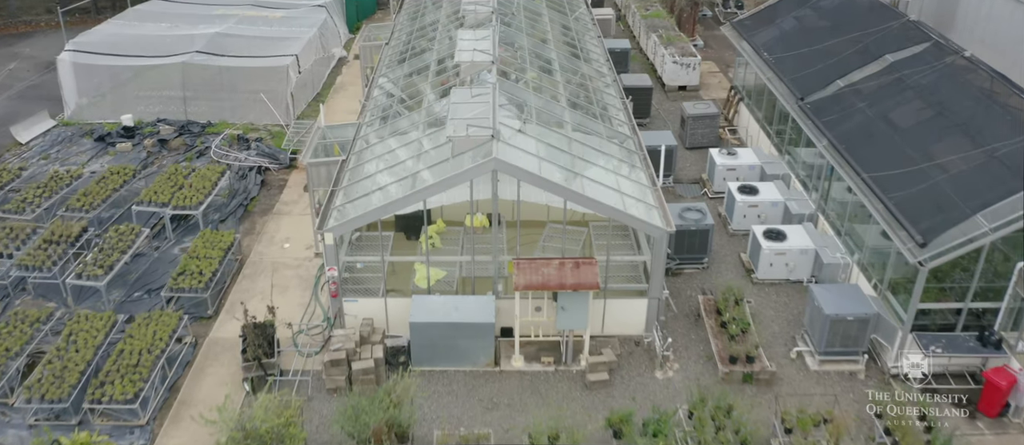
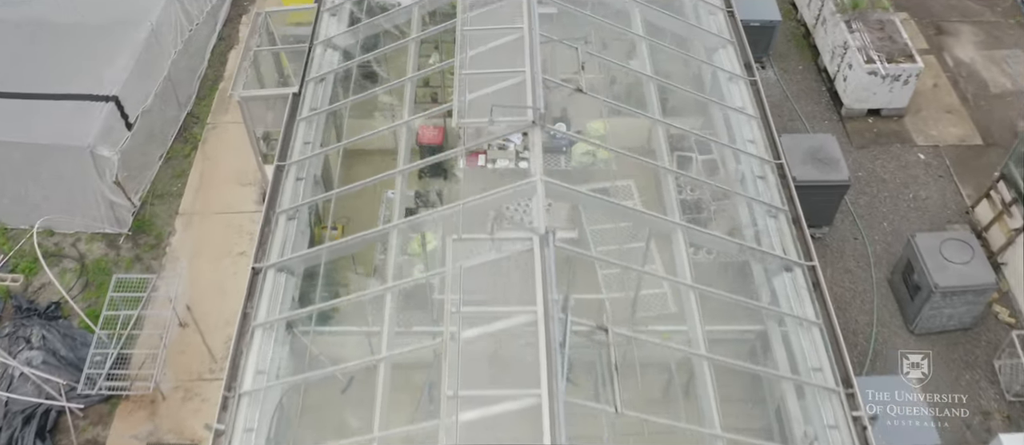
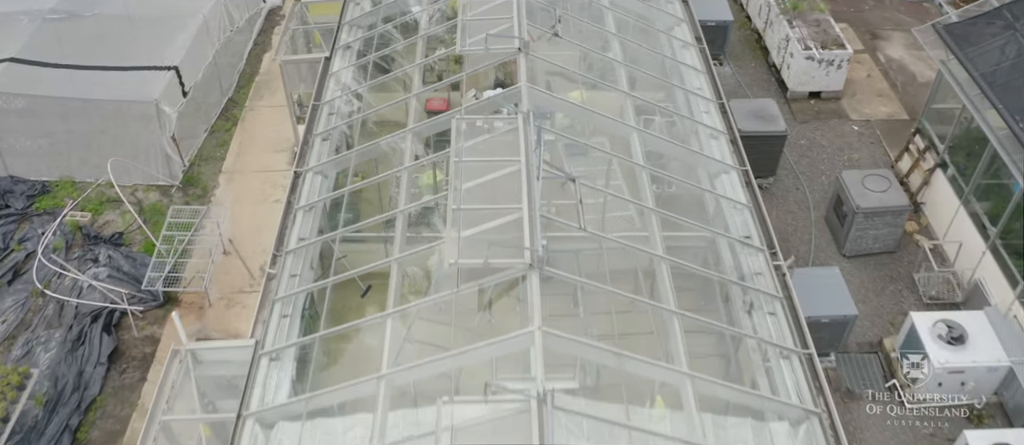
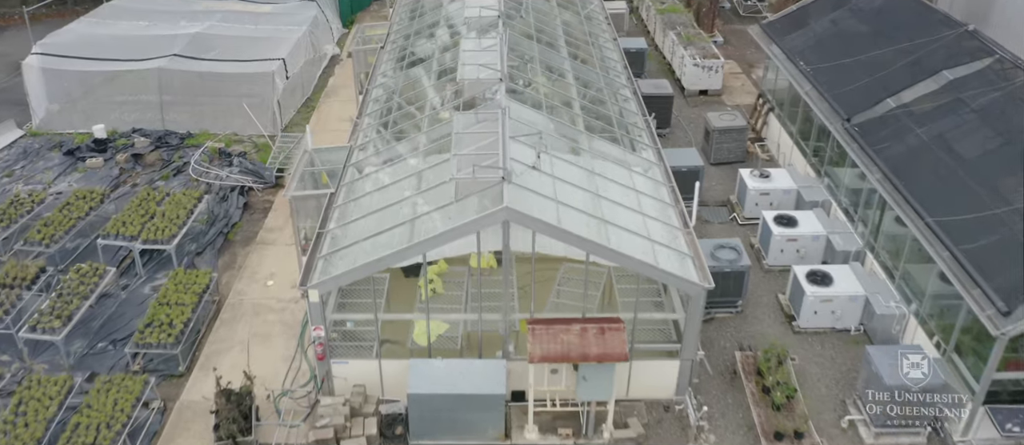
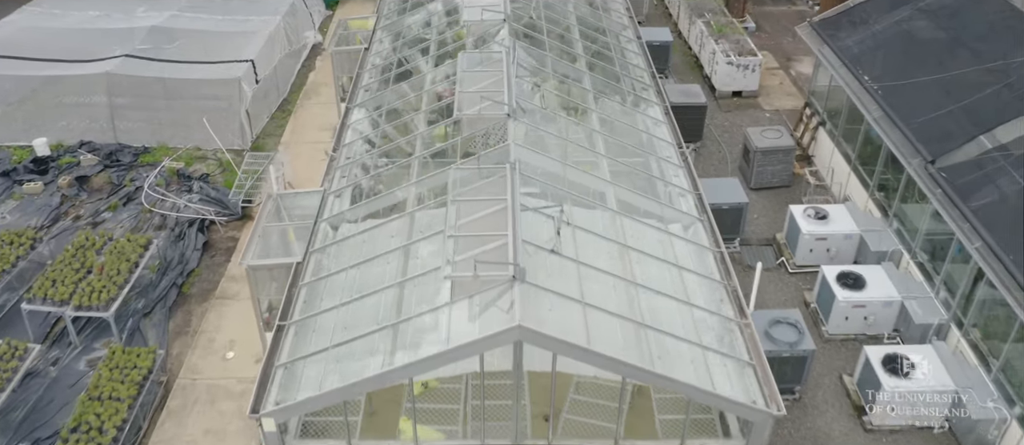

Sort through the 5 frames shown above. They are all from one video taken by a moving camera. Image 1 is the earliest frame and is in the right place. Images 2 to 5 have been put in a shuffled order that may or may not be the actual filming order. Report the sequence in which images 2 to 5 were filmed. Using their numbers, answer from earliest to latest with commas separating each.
4, 5, 3, 2
